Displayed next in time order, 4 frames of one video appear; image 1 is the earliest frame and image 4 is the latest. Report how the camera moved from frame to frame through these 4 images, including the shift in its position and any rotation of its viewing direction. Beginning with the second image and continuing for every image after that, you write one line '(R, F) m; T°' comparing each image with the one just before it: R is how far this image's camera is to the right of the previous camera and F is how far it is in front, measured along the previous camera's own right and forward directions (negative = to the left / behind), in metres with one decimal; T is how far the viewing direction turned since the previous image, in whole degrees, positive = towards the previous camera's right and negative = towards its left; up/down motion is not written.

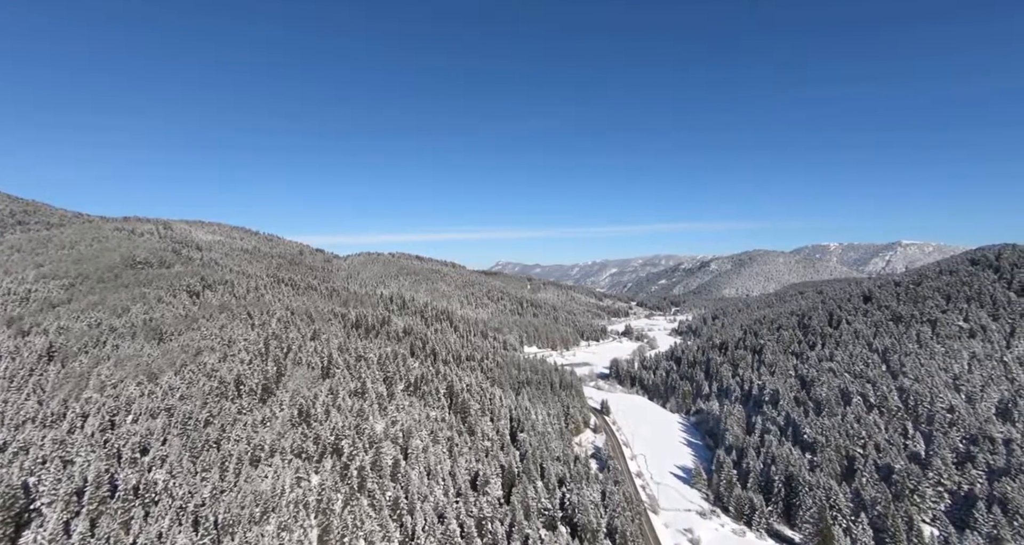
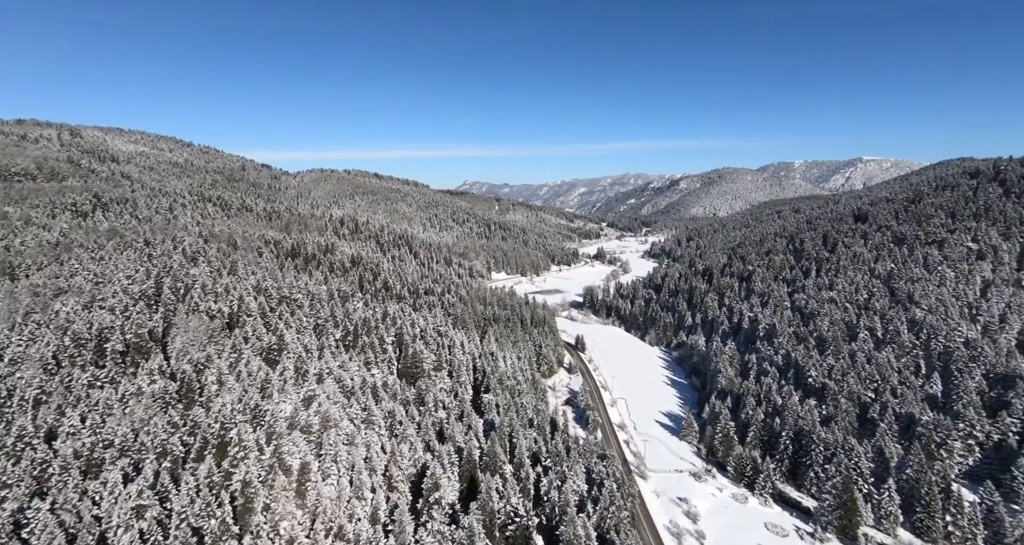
(+0.9, +19.5) m; +3°
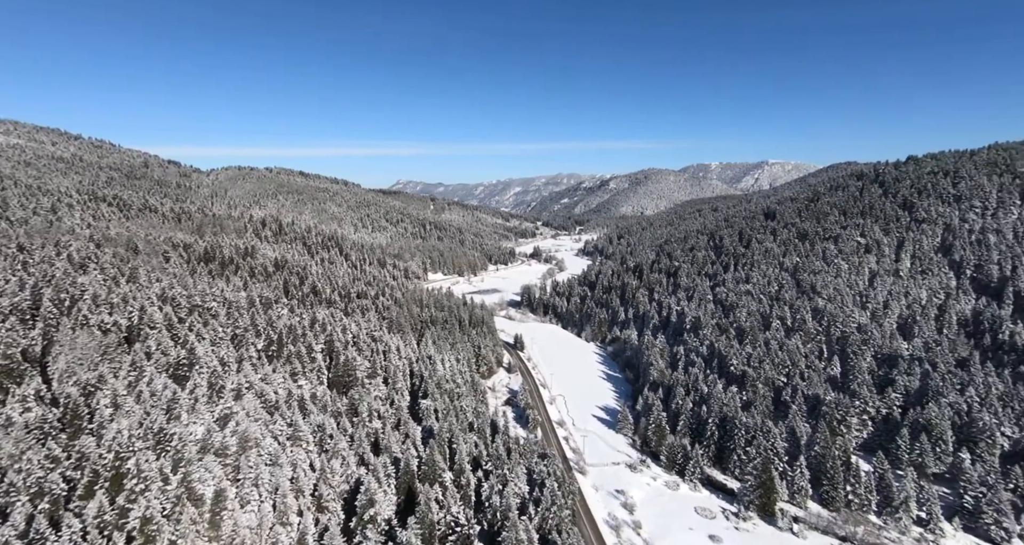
(+0.1, +1.2) m; +7°
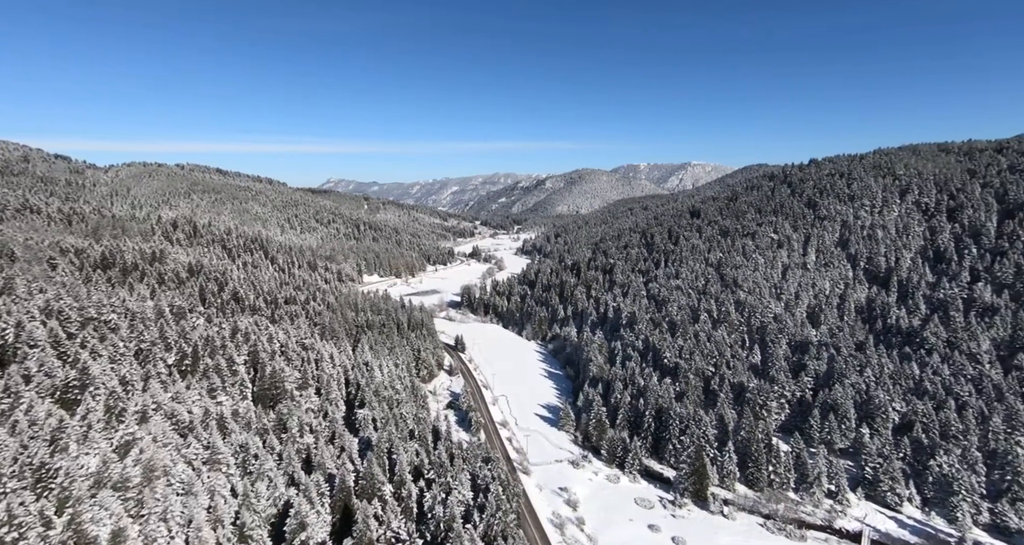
(0.0, +1.5) m; +7°
